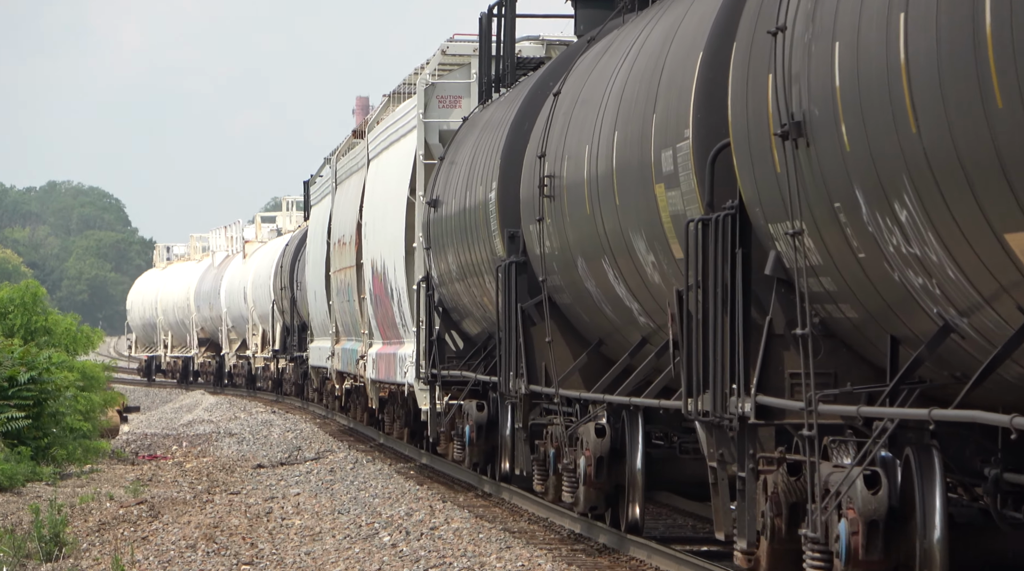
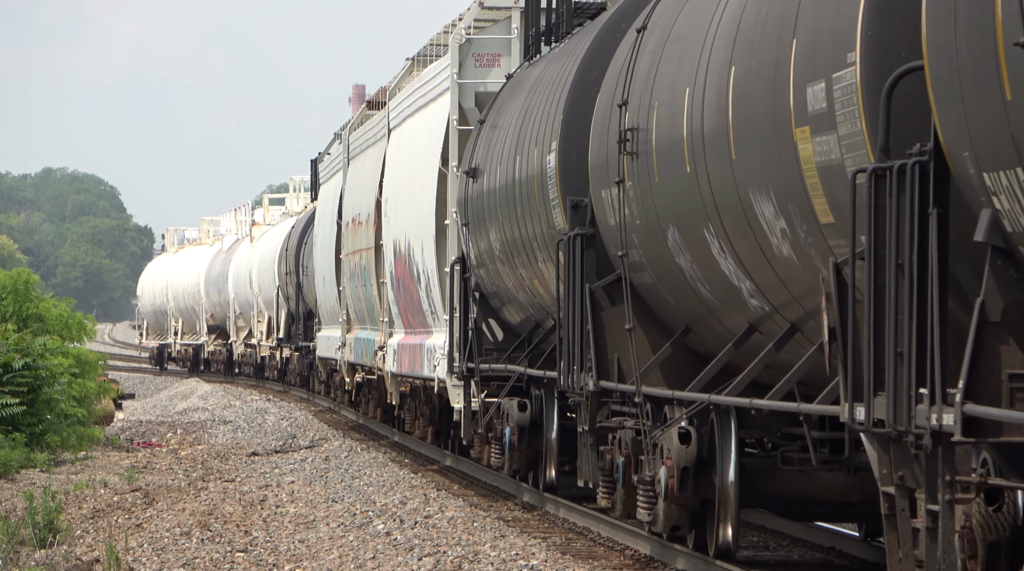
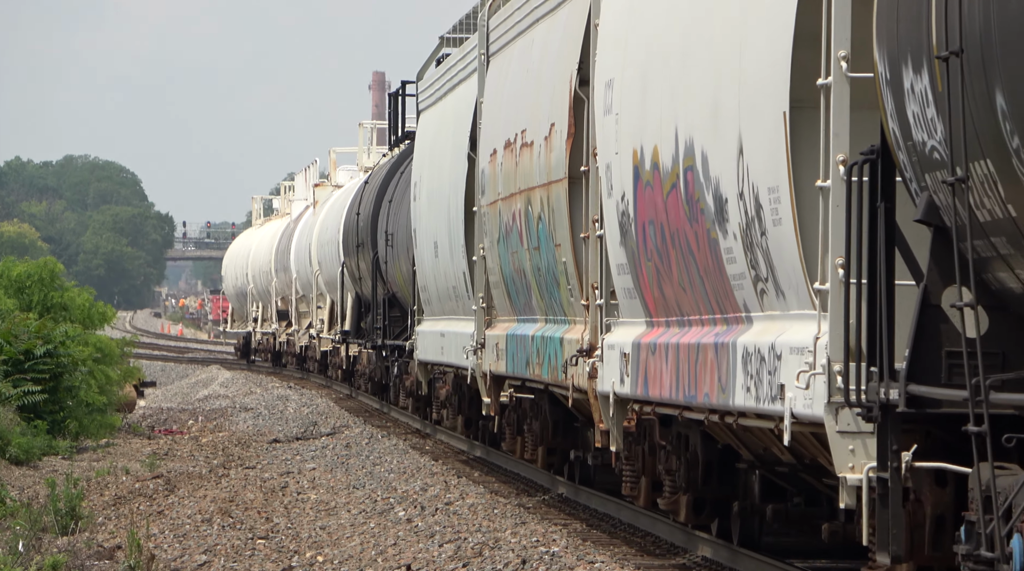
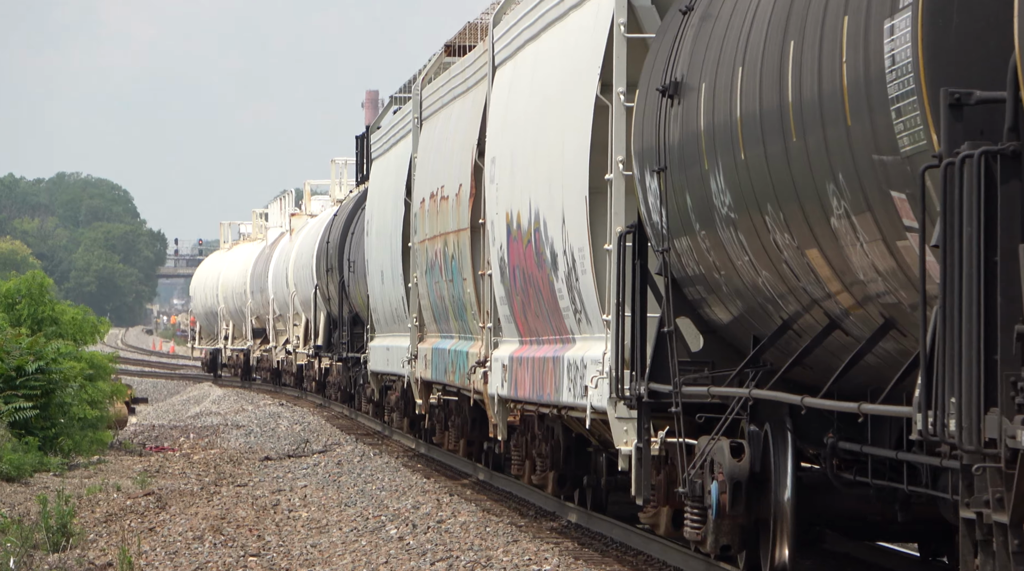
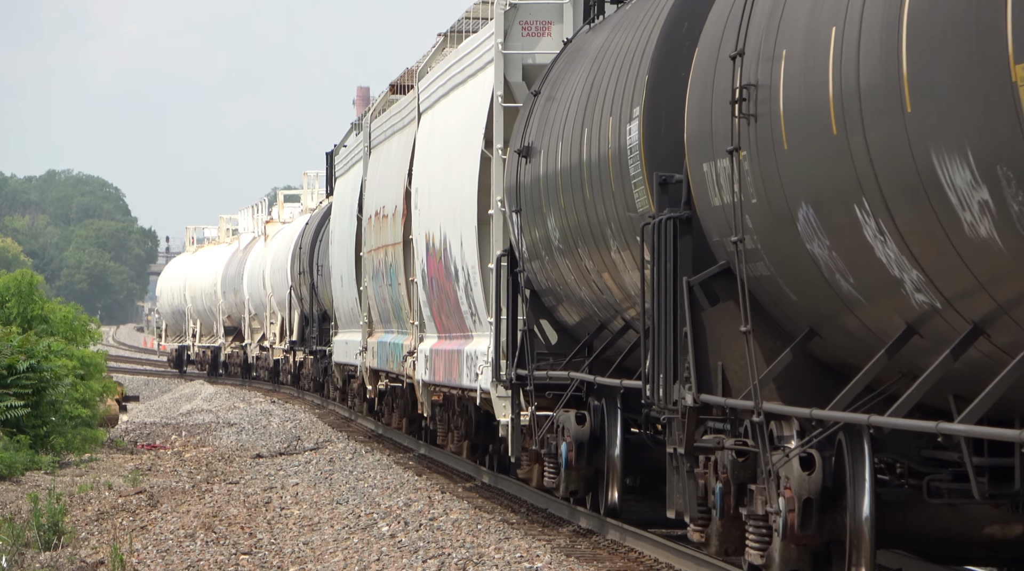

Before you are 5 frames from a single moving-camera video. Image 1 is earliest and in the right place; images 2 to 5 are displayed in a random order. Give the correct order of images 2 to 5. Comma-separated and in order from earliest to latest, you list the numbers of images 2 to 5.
2, 5, 4, 3
